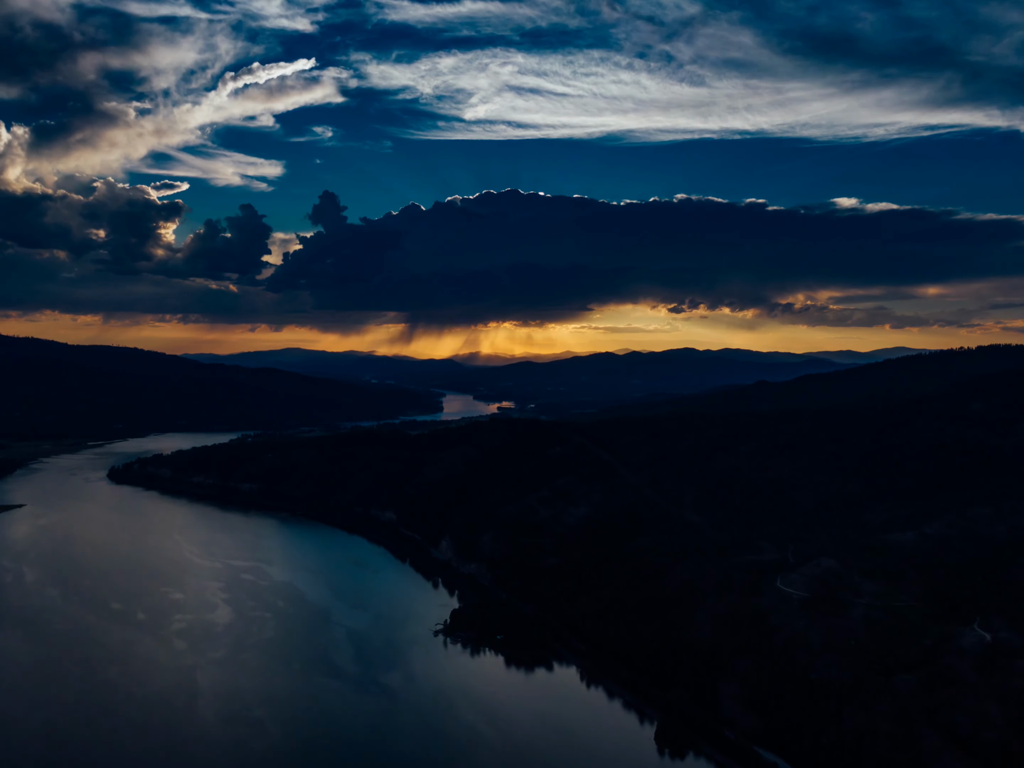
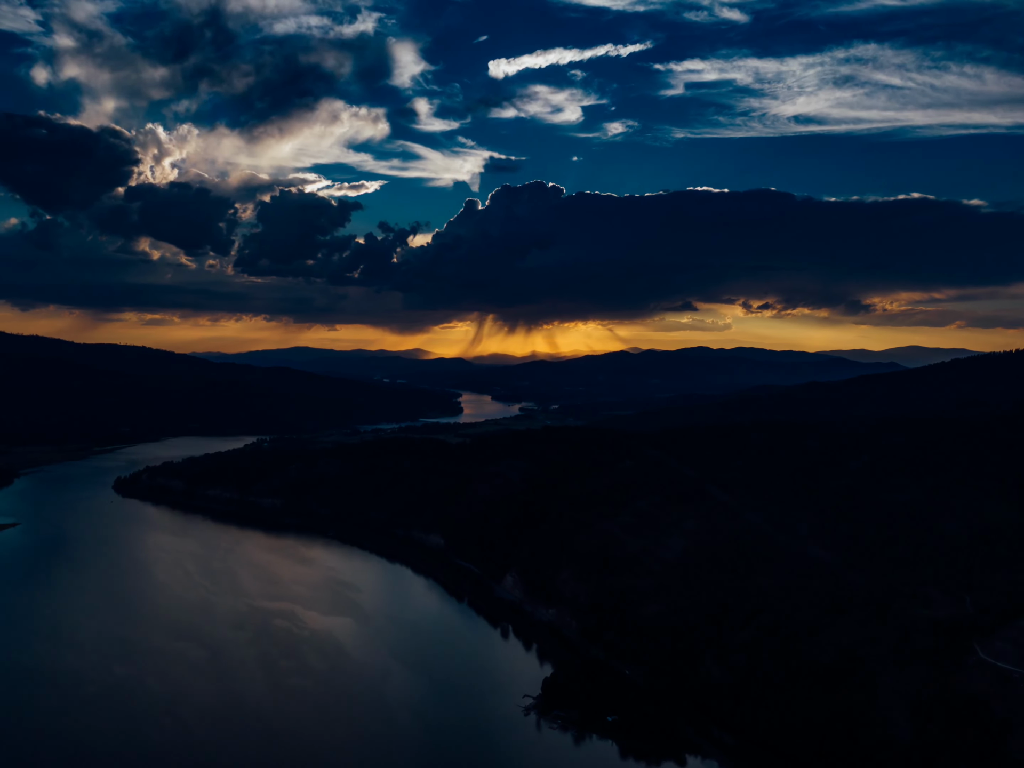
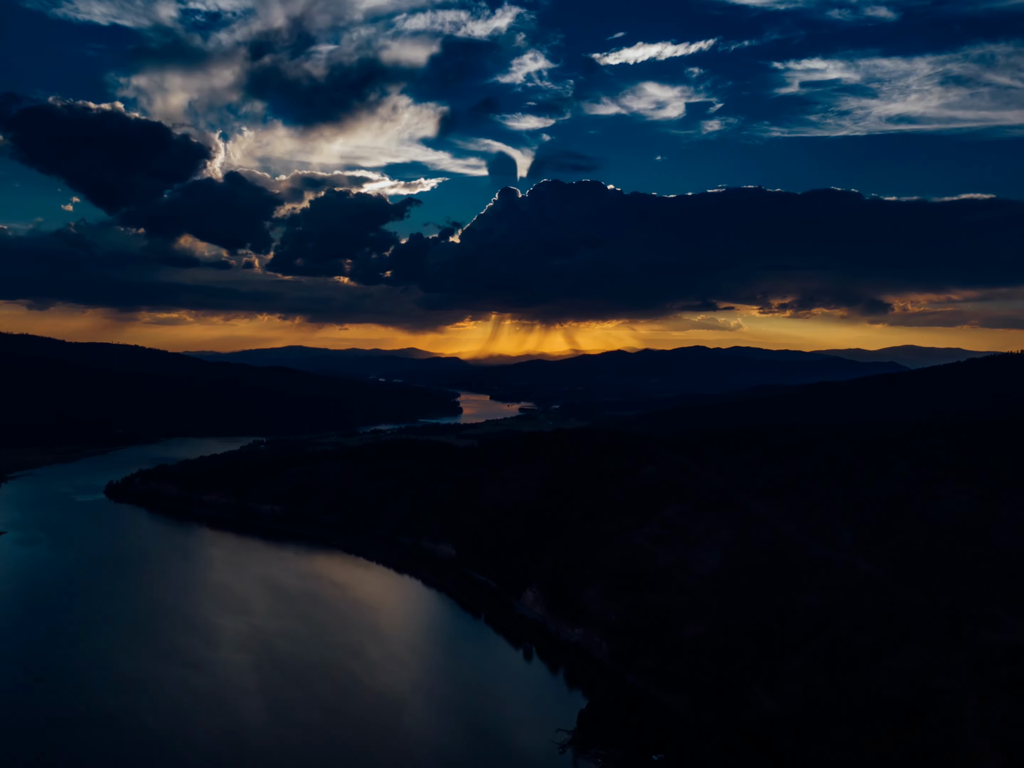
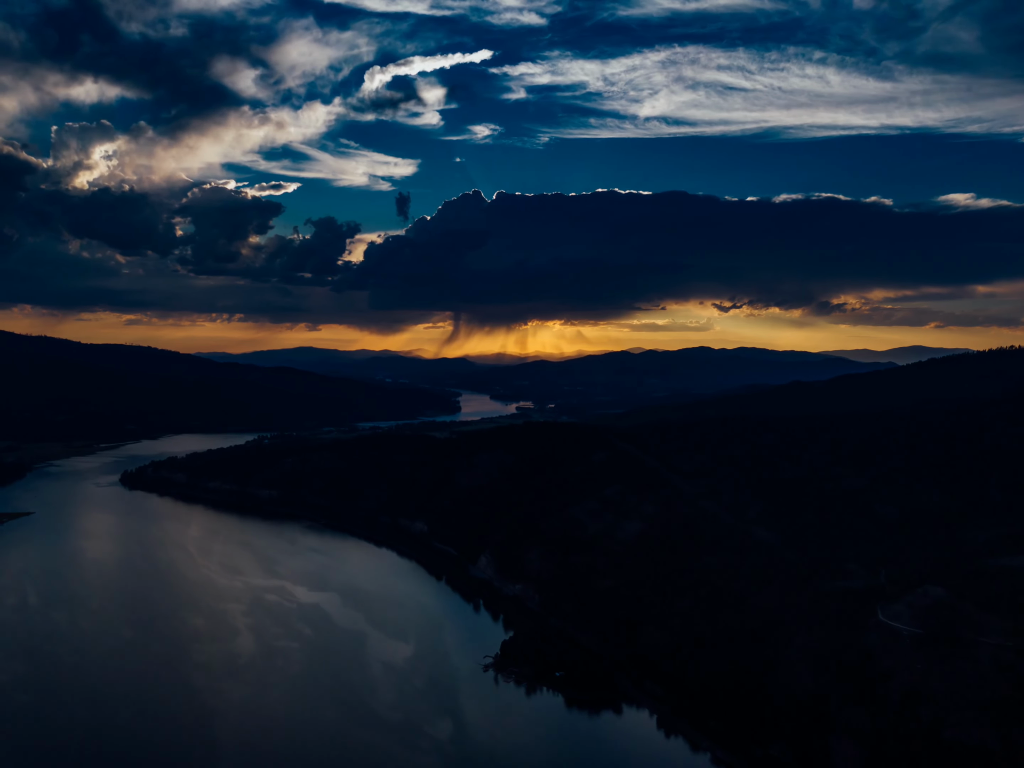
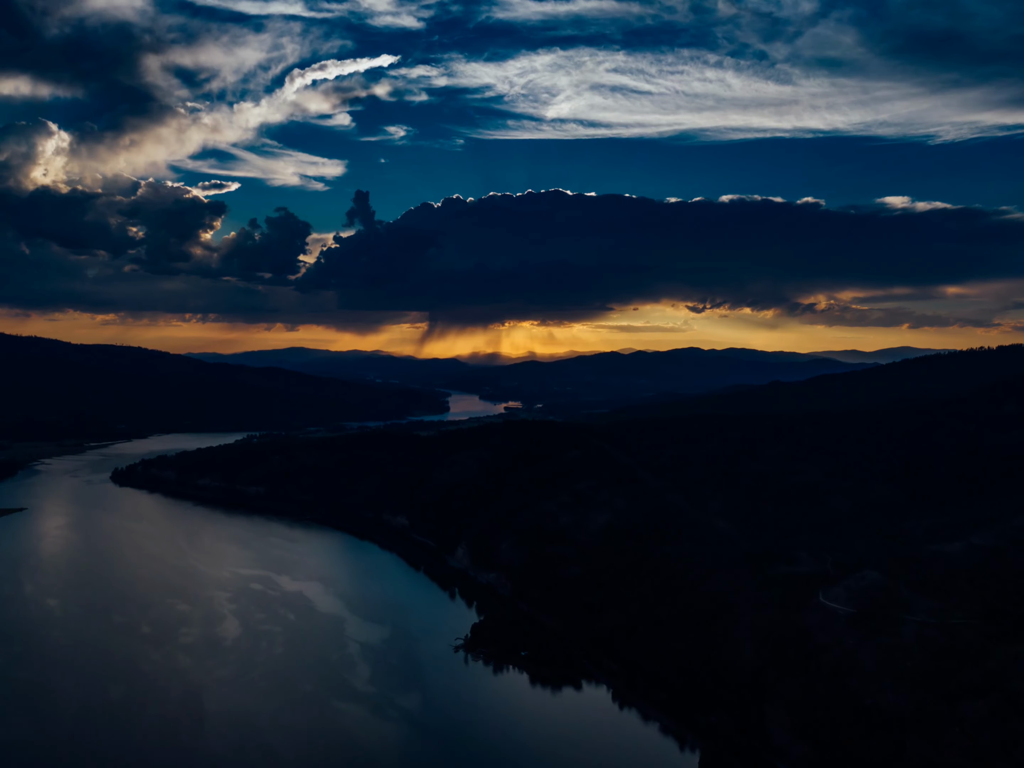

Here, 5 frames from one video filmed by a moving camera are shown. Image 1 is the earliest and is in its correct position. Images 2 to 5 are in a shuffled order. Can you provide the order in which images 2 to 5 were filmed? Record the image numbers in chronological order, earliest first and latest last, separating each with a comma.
5, 4, 2, 3
